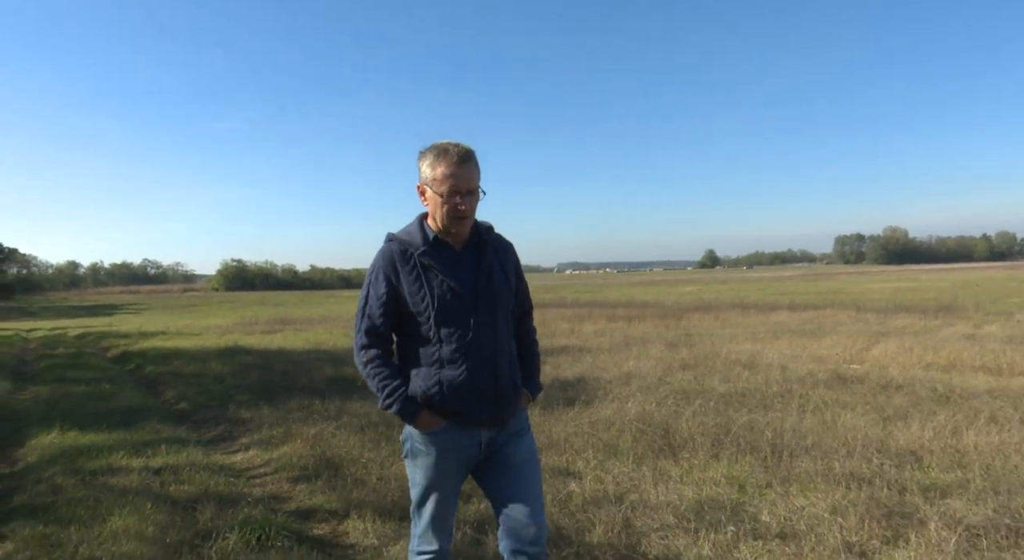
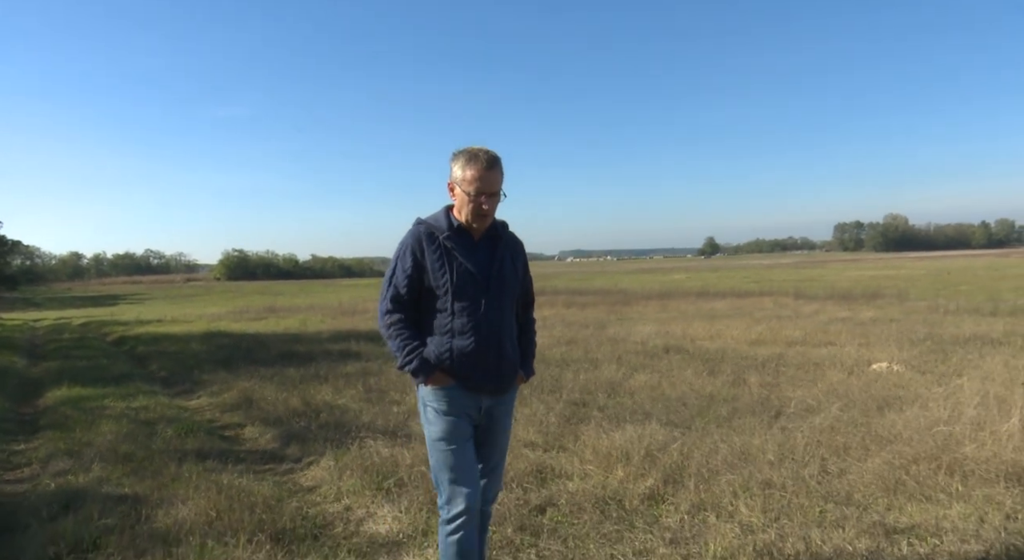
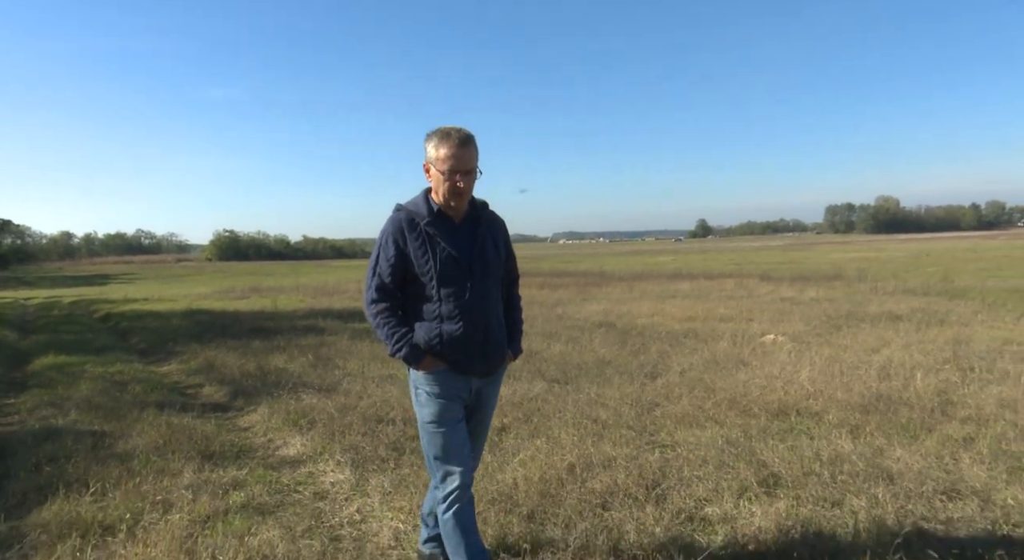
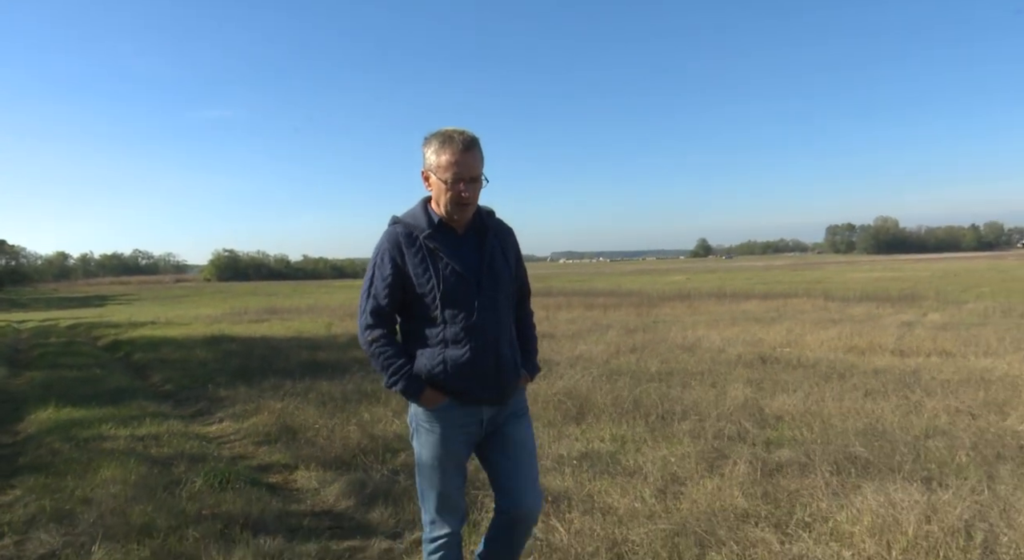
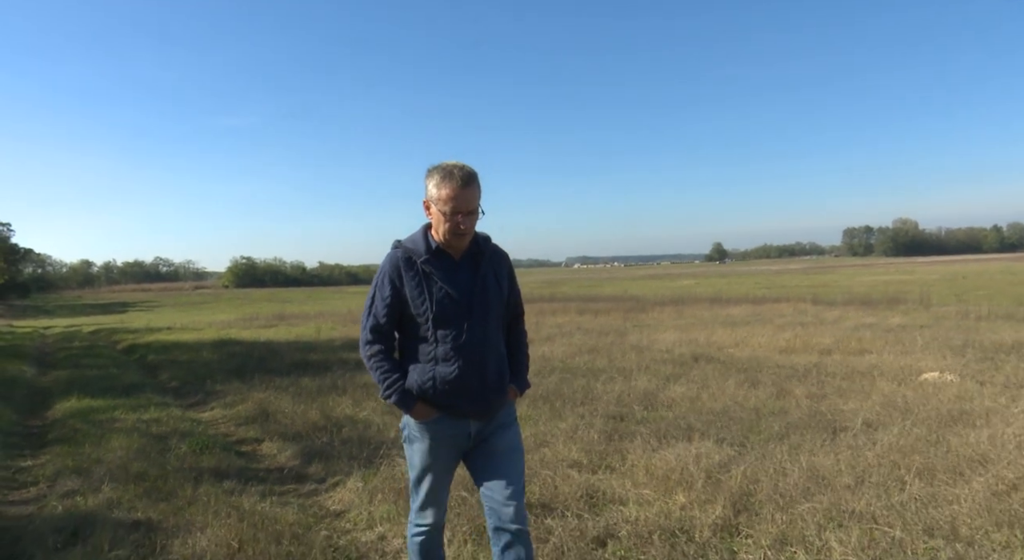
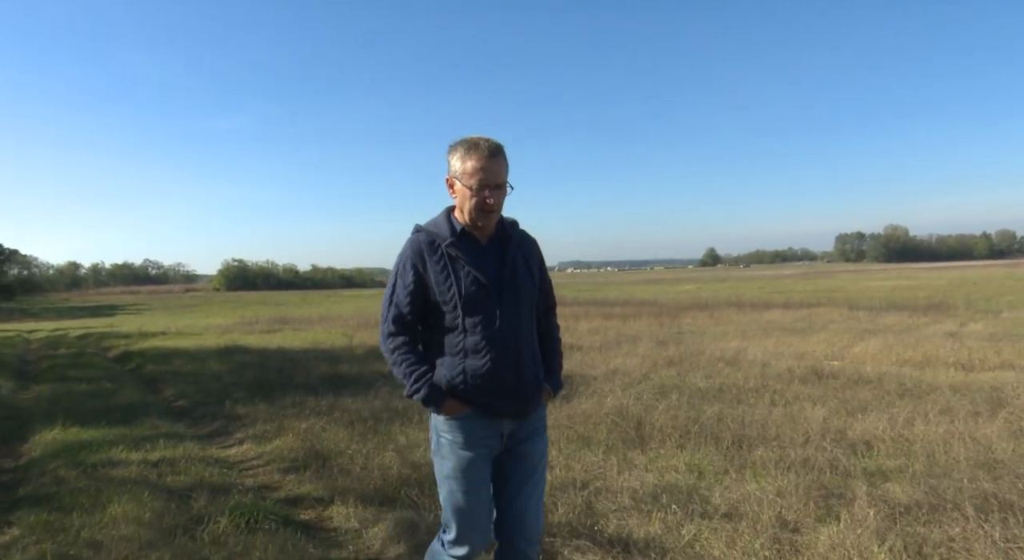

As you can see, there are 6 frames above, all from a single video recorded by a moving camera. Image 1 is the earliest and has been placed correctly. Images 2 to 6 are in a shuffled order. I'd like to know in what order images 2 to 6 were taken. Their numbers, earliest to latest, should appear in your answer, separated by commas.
6, 4, 5, 2, 3
